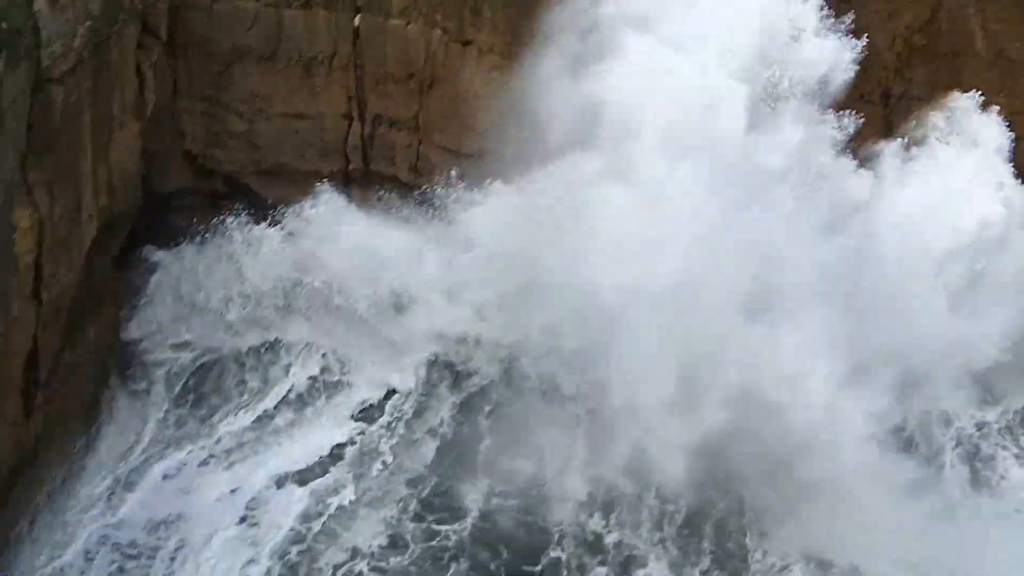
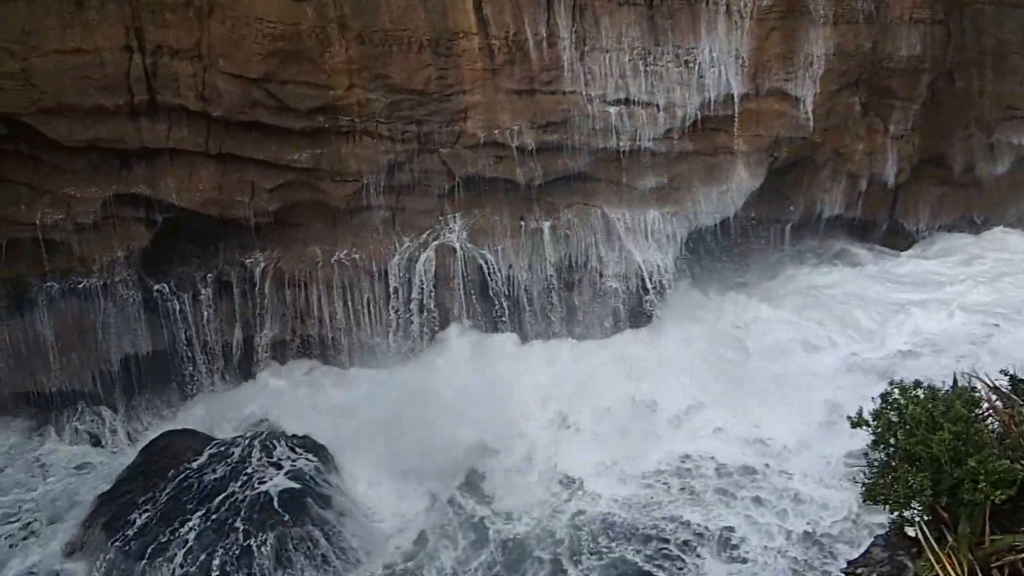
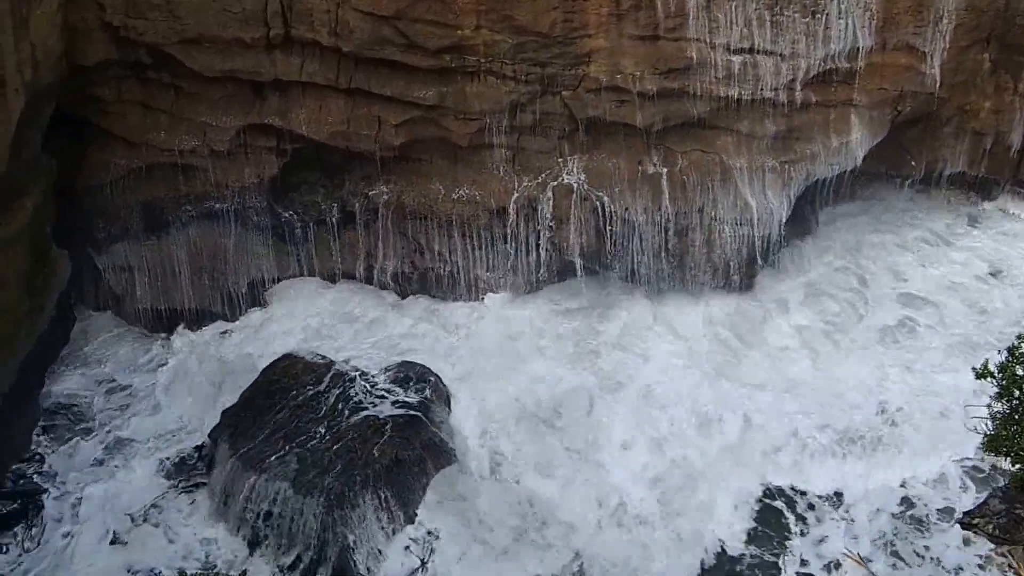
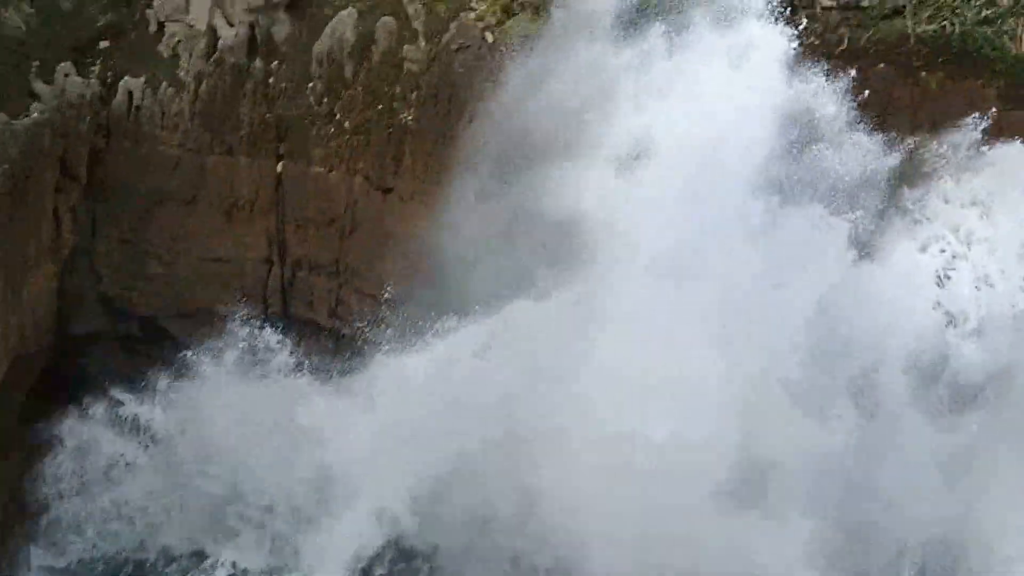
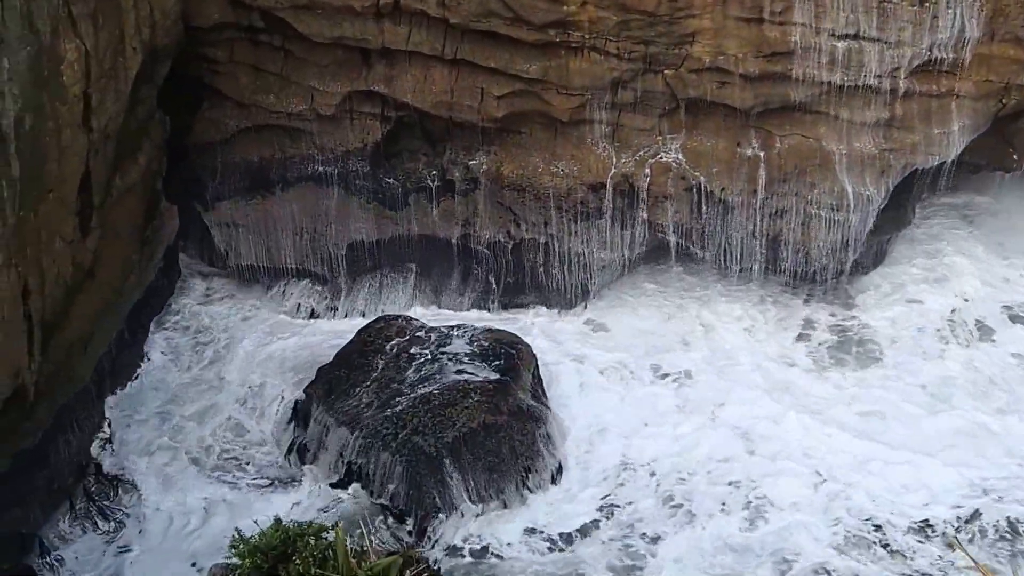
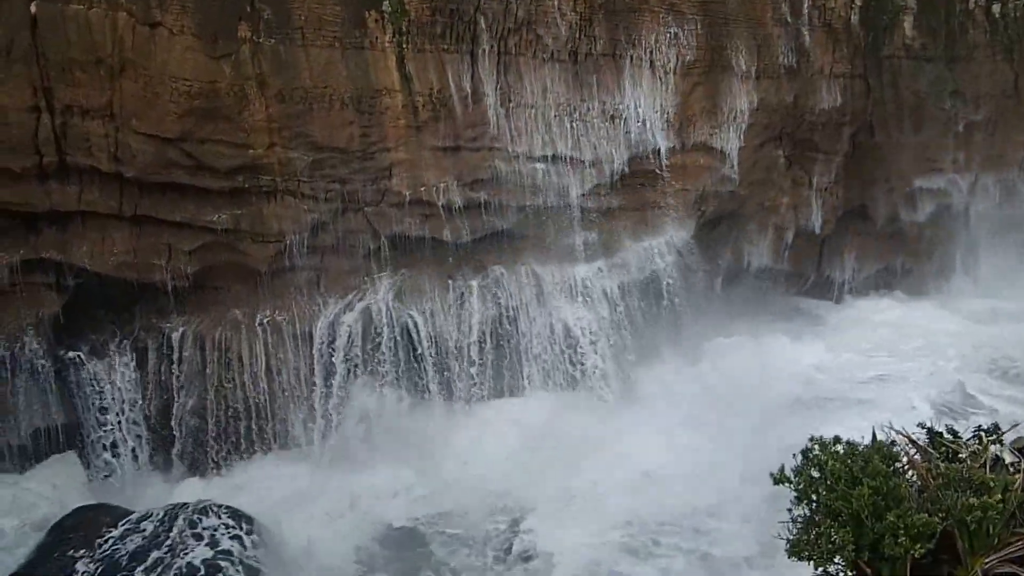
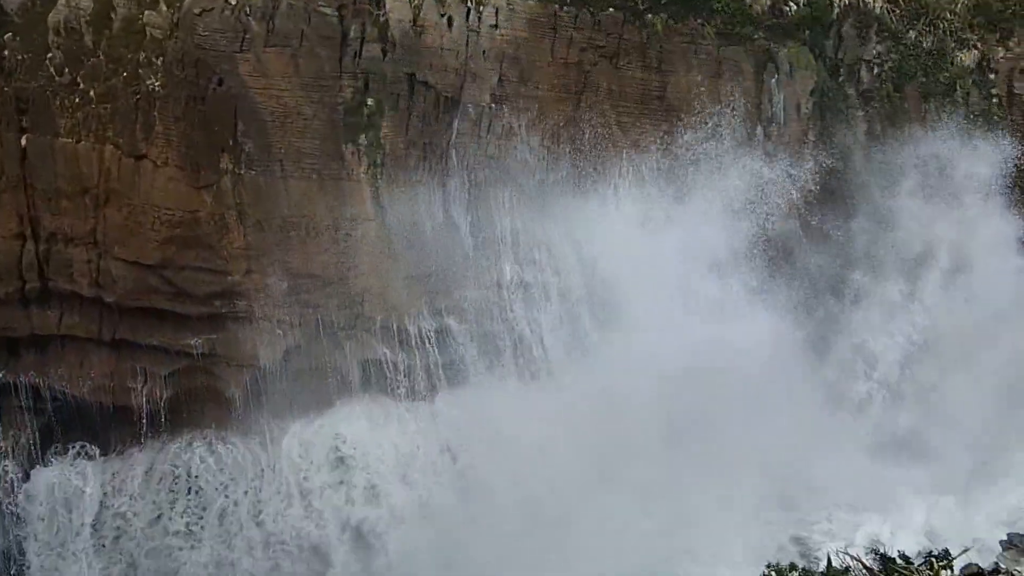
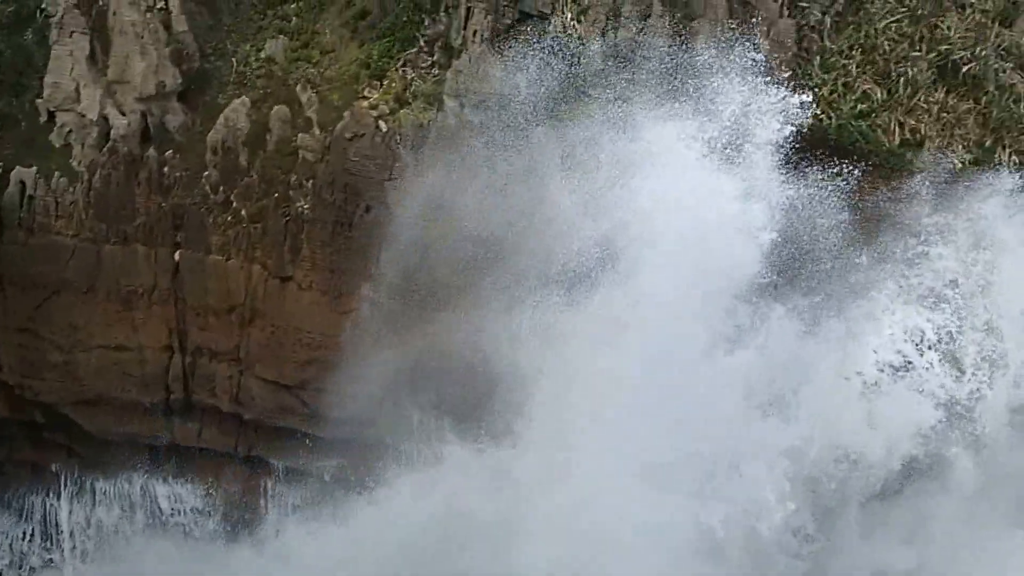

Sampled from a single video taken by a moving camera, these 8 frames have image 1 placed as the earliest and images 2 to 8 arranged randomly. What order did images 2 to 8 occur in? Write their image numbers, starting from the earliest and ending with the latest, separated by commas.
4, 8, 7, 6, 2, 3, 5
